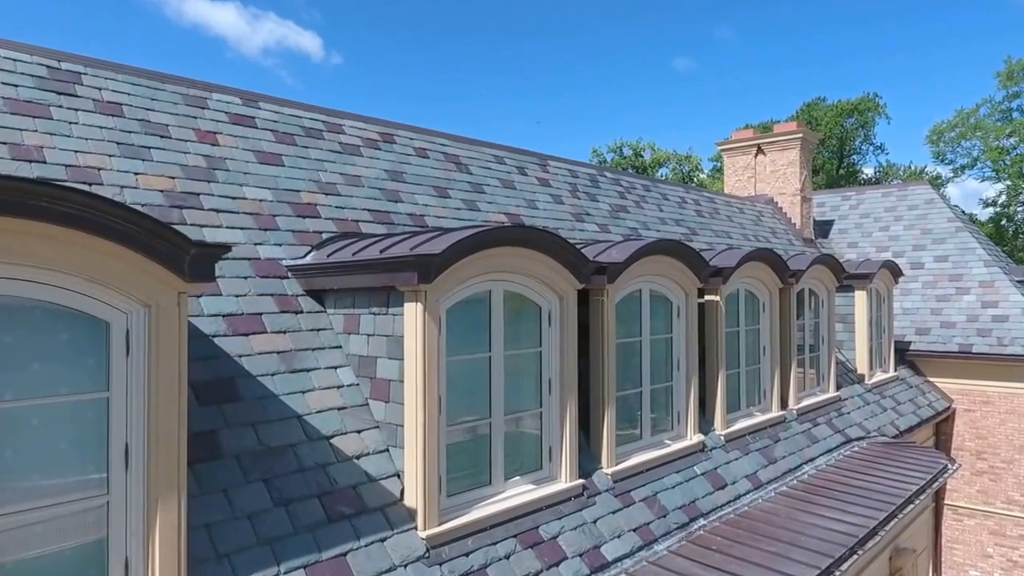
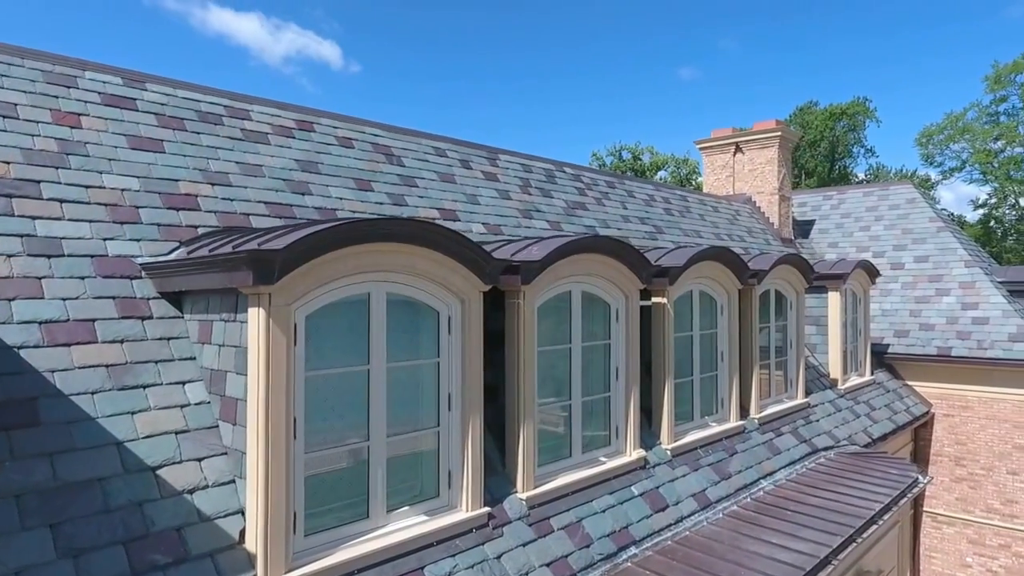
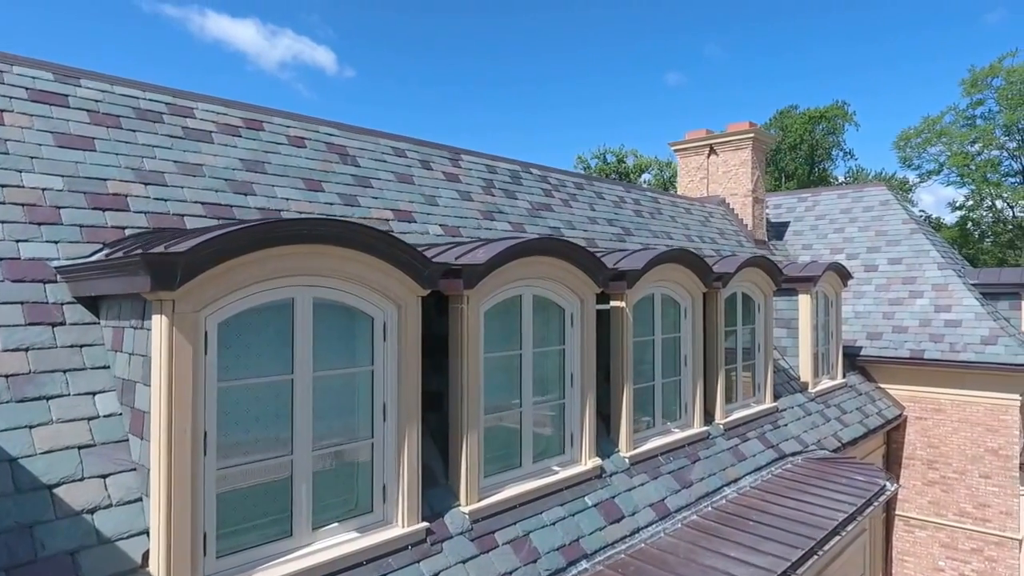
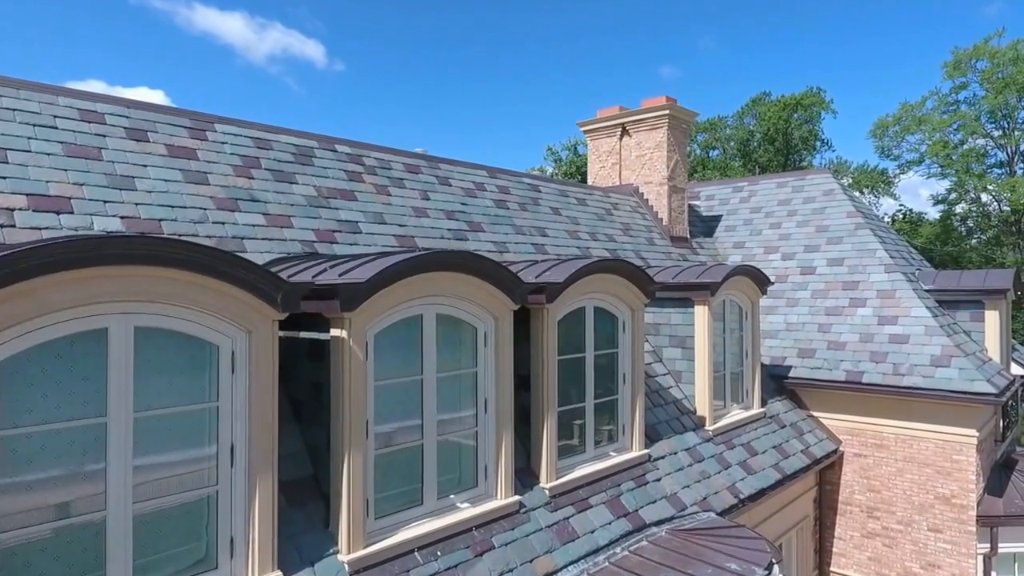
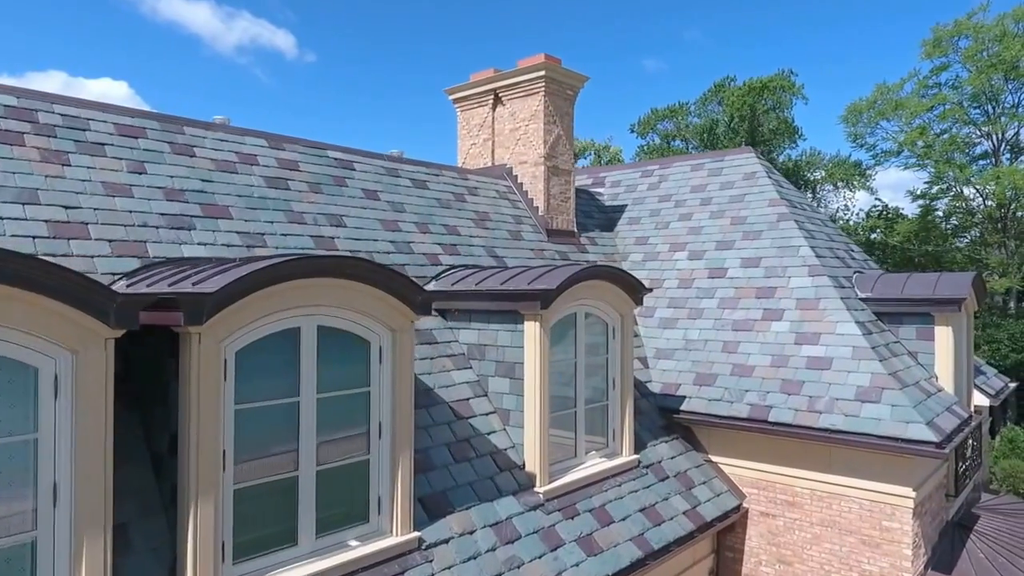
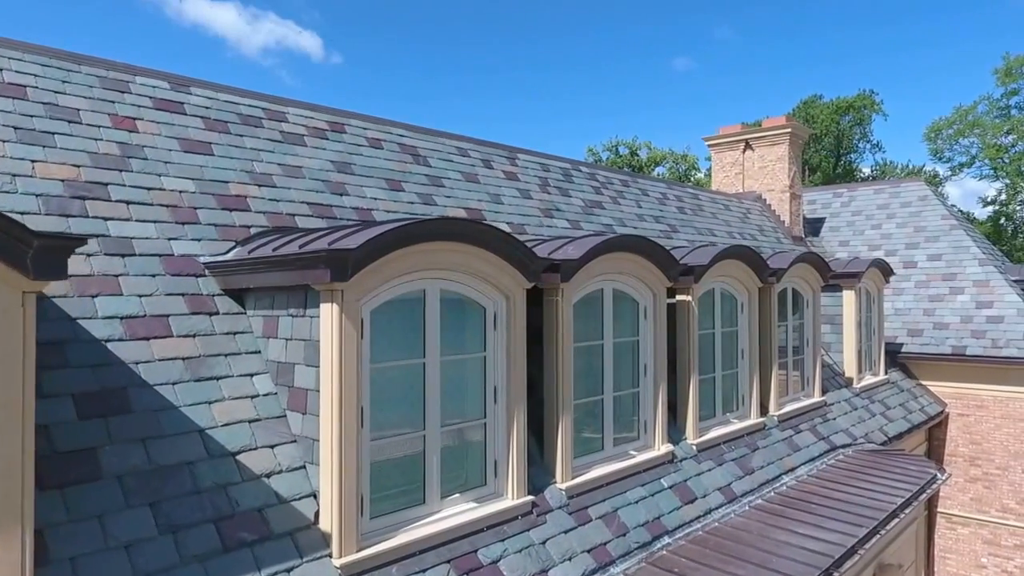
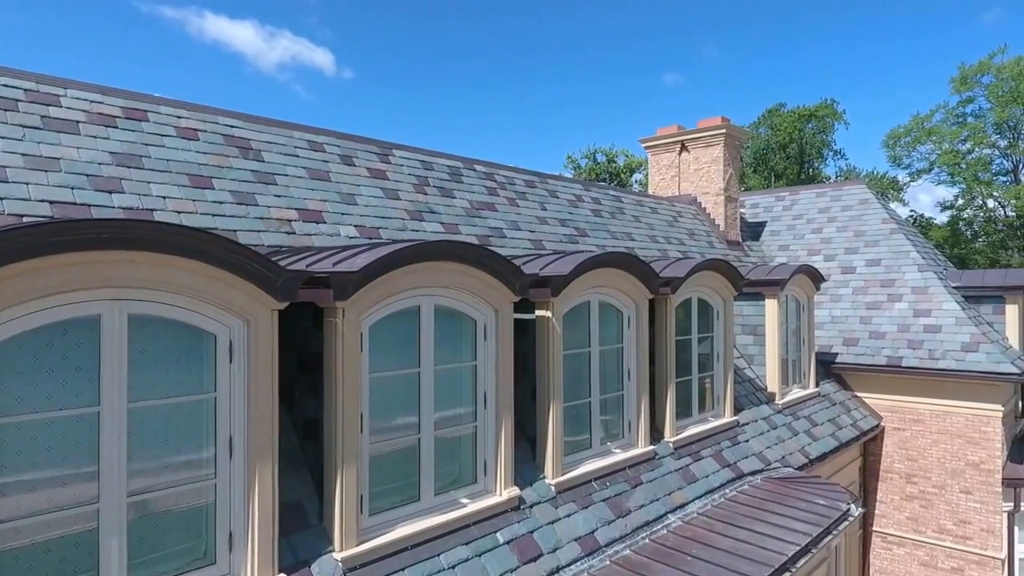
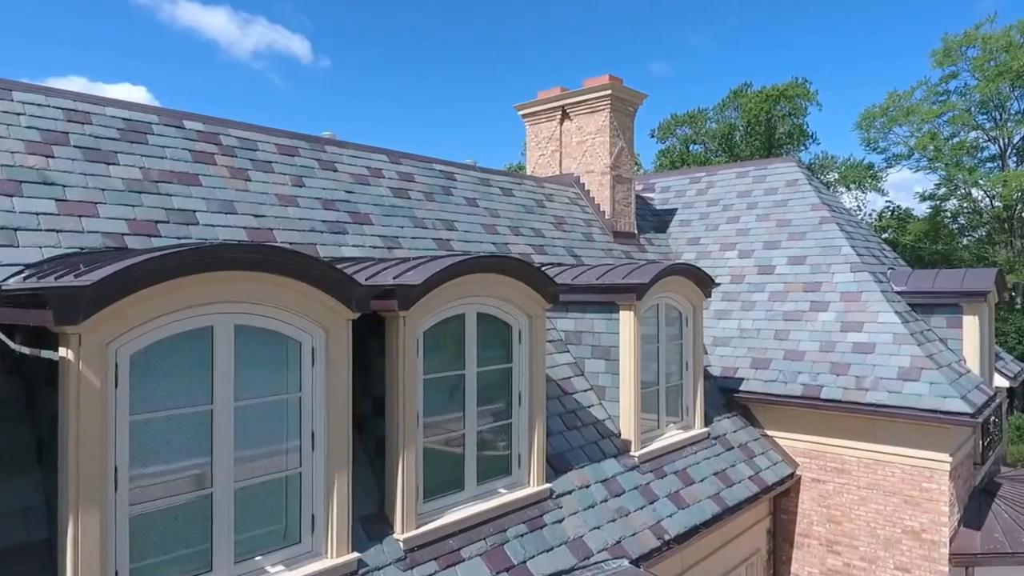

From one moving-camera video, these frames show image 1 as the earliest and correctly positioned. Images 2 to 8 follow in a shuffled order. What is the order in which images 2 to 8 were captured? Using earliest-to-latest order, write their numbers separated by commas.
6, 2, 3, 7, 4, 8, 5
